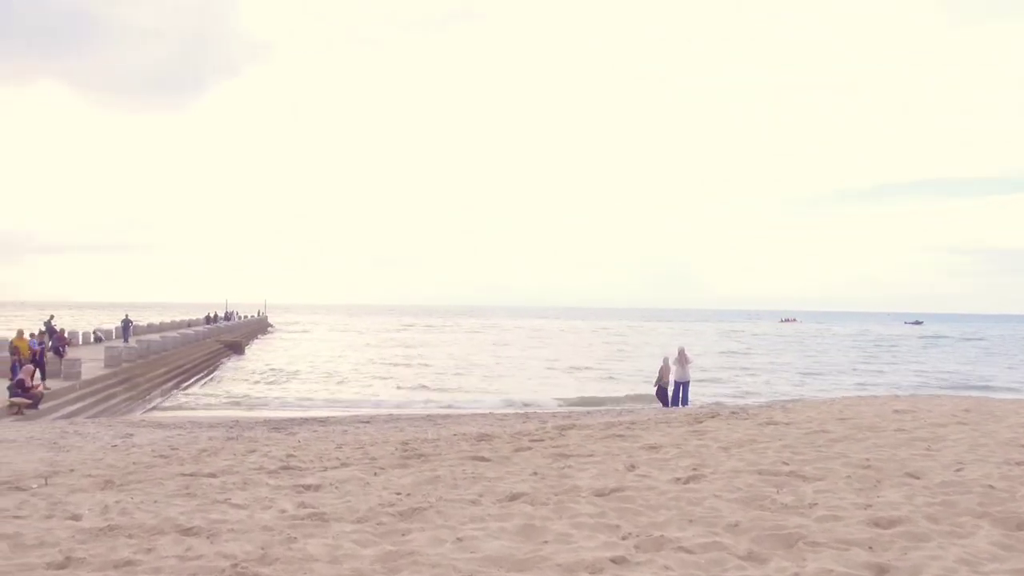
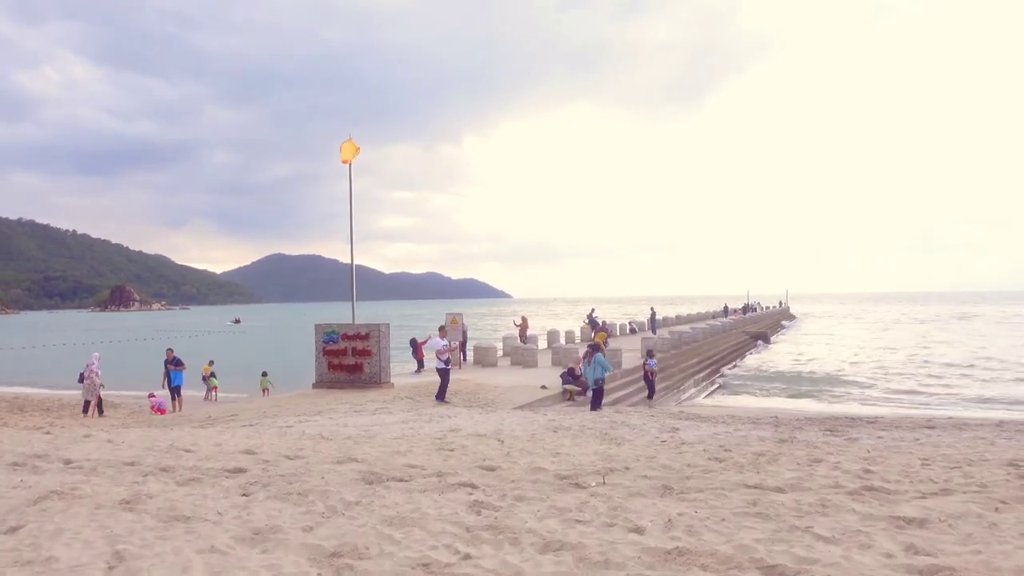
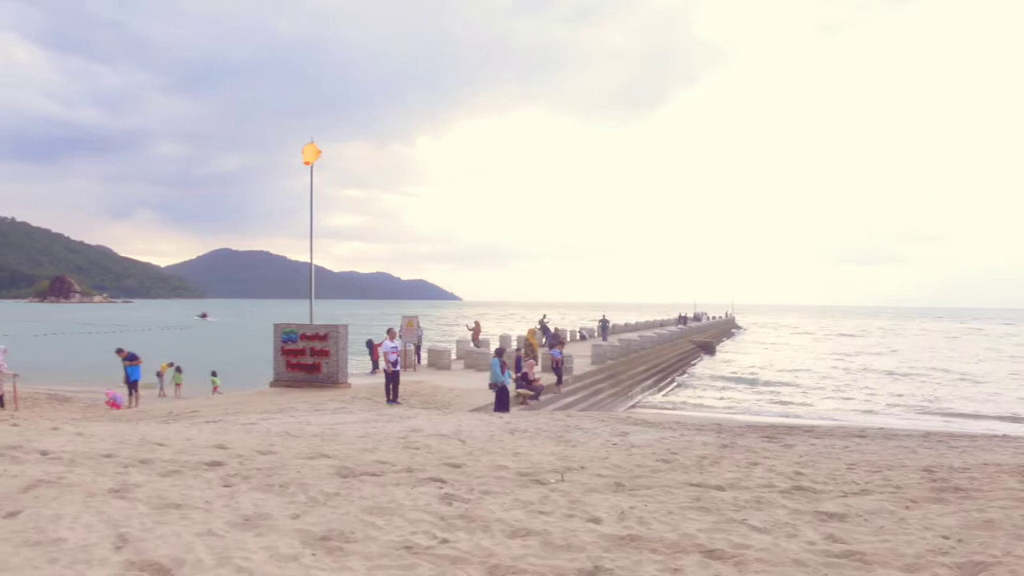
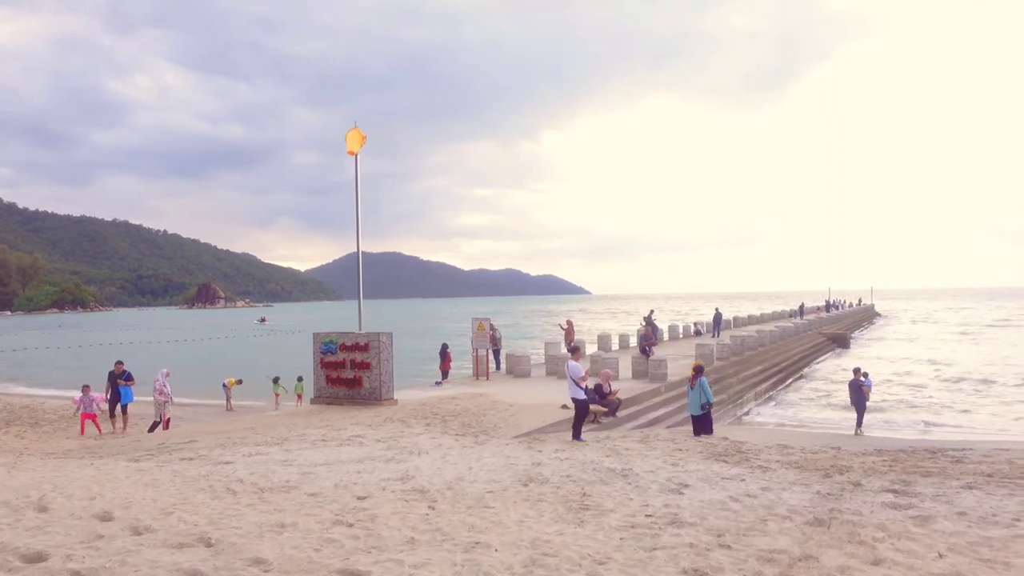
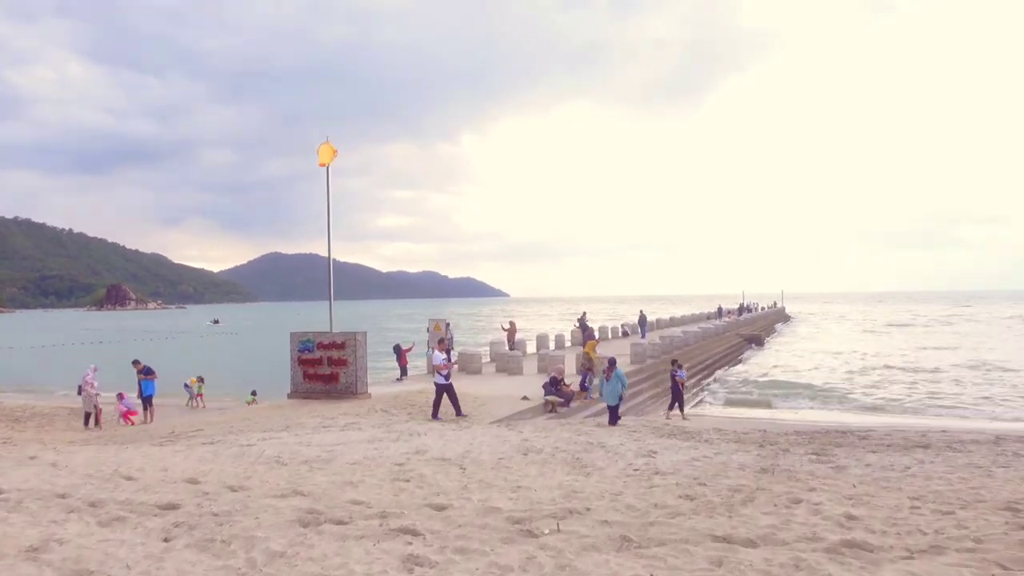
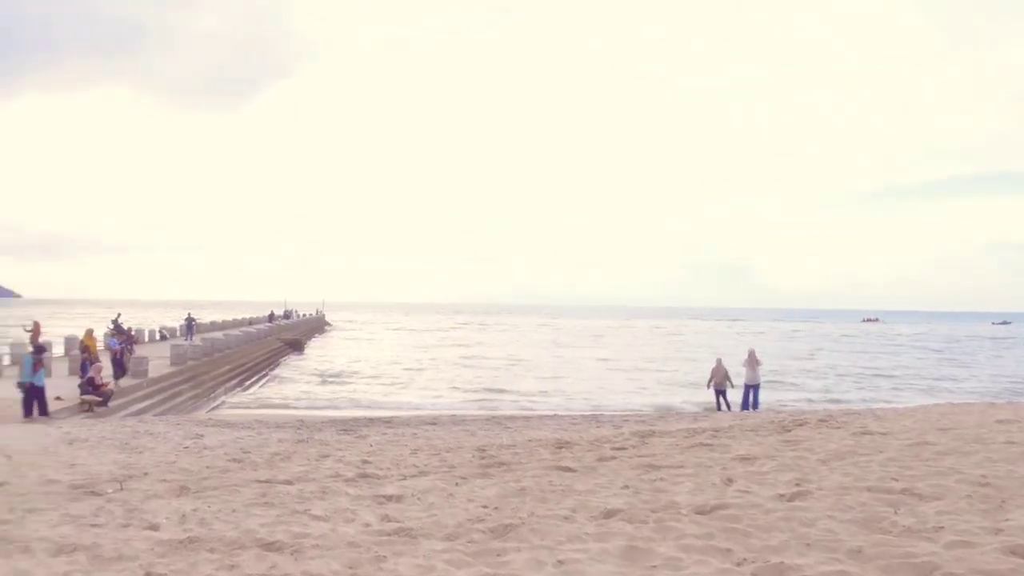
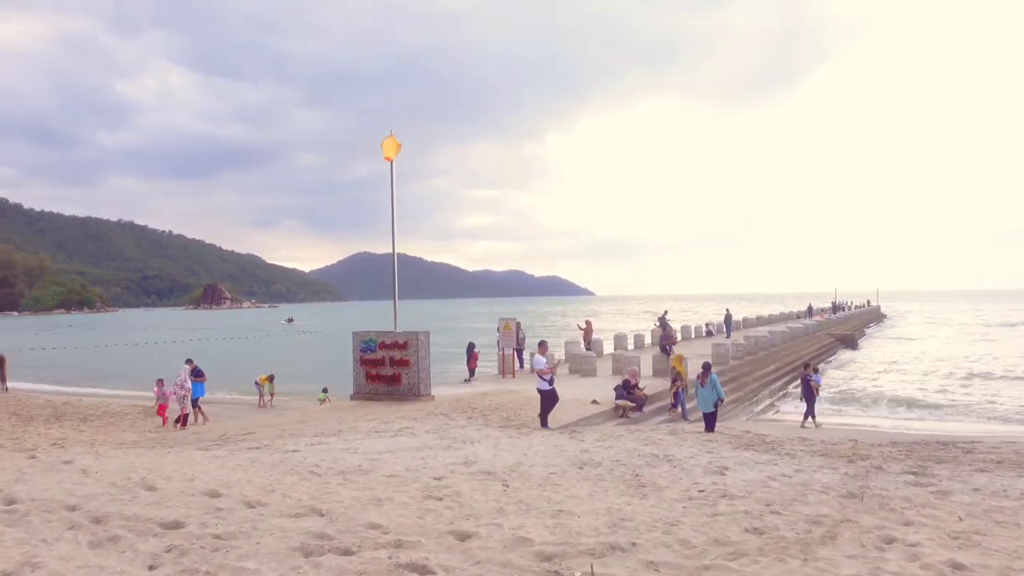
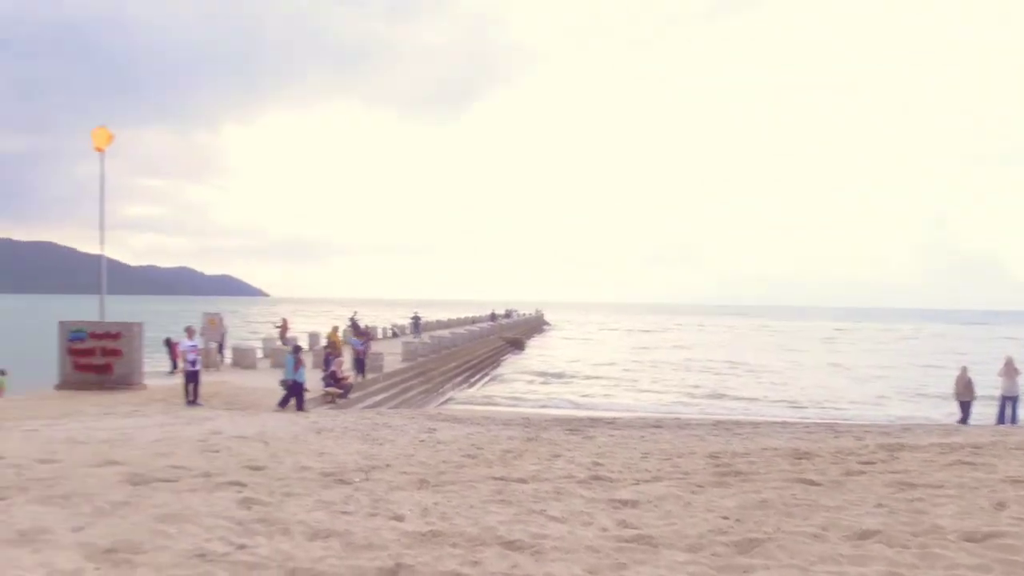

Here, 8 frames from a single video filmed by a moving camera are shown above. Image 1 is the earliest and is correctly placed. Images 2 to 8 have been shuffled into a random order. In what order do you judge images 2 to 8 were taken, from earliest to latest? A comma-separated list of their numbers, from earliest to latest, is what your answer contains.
6, 8, 3, 2, 5, 7, 4
